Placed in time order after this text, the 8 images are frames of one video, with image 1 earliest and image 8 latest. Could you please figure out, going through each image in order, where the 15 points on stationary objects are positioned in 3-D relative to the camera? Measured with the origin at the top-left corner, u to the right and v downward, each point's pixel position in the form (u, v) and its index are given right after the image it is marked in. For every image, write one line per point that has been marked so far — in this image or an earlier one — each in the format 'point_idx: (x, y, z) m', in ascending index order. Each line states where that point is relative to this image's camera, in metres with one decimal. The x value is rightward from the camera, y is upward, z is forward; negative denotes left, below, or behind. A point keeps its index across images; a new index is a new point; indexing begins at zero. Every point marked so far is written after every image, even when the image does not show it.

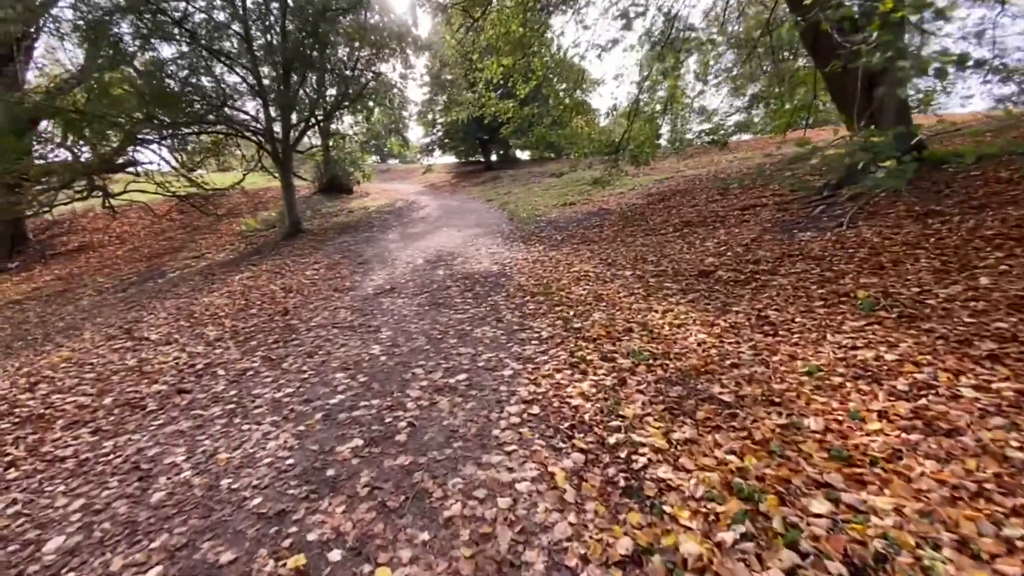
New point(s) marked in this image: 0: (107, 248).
0: (-14.6, +1.6, +17.8) m
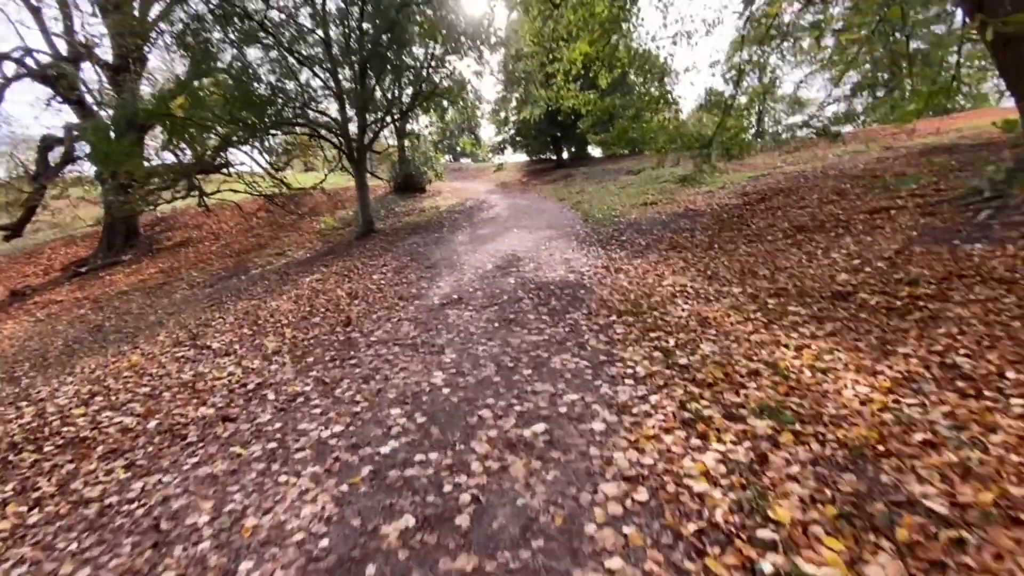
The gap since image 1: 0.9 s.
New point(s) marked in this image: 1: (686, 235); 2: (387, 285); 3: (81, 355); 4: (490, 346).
0: (-11.9, +1.8, +18.9) m
1: (+3.1, +0.9, +8.5) m
2: (-1.9, +0.1, +7.6) m
3: (-7.6, -1.1, +8.7) m
4: (-0.2, -0.5, +4.5) m
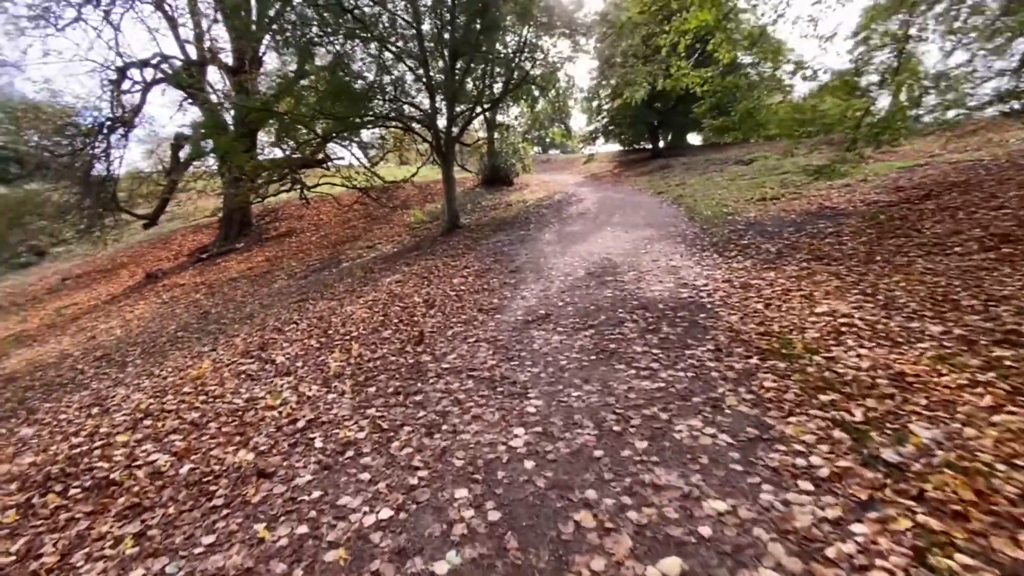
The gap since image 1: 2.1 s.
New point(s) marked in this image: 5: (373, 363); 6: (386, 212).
0: (-8.4, +2.2, +19.6) m
1: (+4.5, +0.7, +6.8) m
2: (-0.6, 0.0, +6.8) m
3: (-6.0, -1.0, +8.9) m
4: (+0.5, -0.8, +3.5) m
5: (-1.3, -0.7, +4.5) m
6: (-5.0, +3.1, +19.6) m
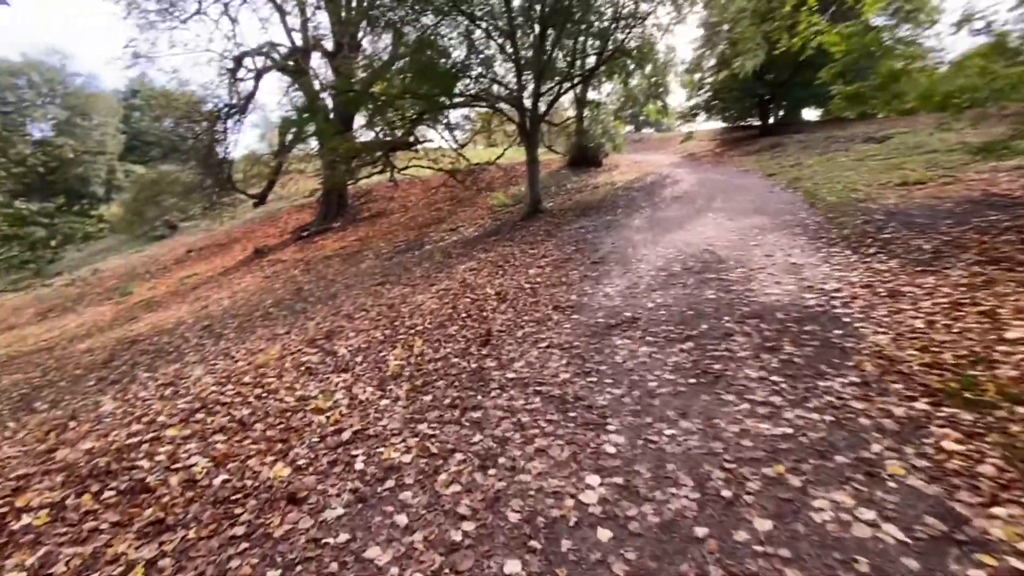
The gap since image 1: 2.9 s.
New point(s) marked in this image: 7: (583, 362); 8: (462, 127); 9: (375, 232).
0: (-4.9, +3.0, +20.0) m
1: (+5.5, +0.5, +5.3) m
2: (+0.4, +0.1, +6.2) m
3: (-4.6, -0.6, +9.2) m
4: (+1.0, -0.8, +2.7) m
5: (-0.7, -0.6, +4.1) m
6: (-1.7, +3.8, +19.4) m
7: (+0.6, -0.6, +3.8) m
8: (-1.3, +4.3, +12.9) m
9: (-5.2, +2.1, +18.3) m
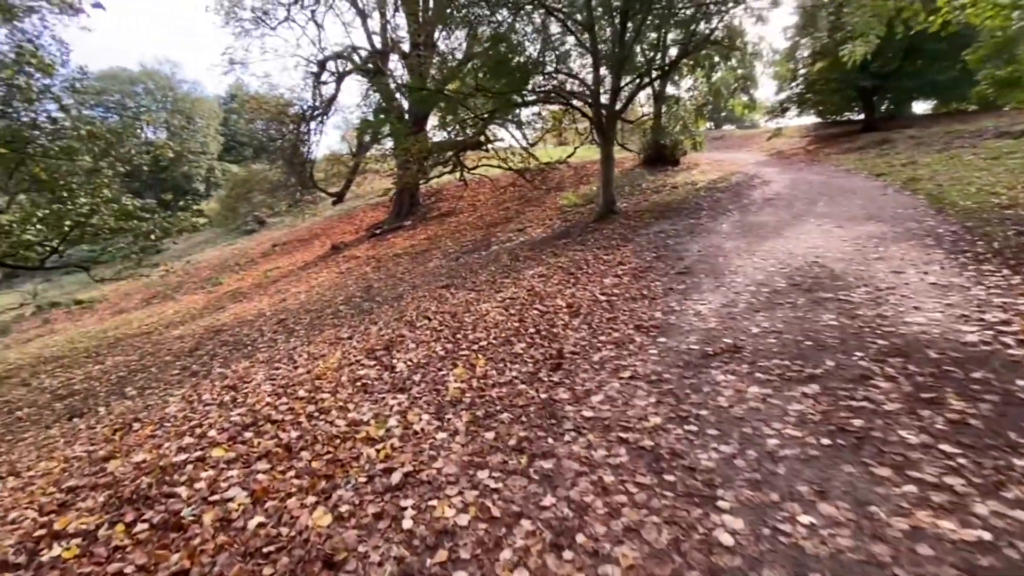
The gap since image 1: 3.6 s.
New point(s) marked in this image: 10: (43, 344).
0: (-2.1, +3.0, +20.0) m
1: (+6.2, +0.2, +4.0) m
2: (+1.3, -0.1, +5.5) m
3: (-3.3, -0.6, +9.1) m
4: (+1.3, -1.0, +2.0) m
5: (-0.1, -0.8, +3.6) m
6: (+1.1, +3.7, +18.9) m
7: (+1.1, -0.7, +3.1) m
8: (+0.6, +4.2, +12.4) m
9: (-2.6, +2.2, +18.2) m
10: (-18.7, -2.2, +19.4) m
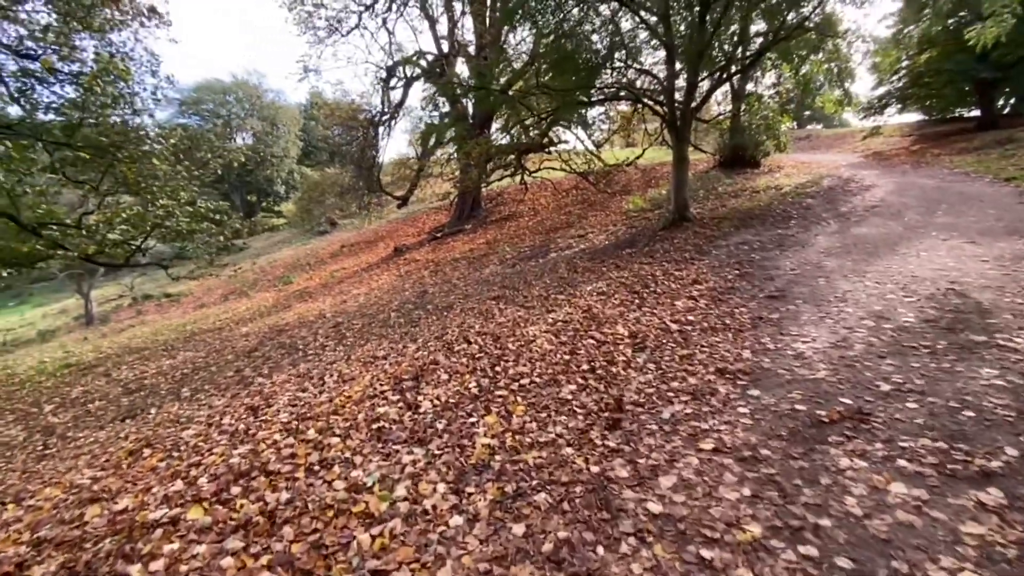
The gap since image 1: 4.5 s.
0: (+0.3, +2.8, +19.4) m
1: (+6.5, -0.2, +2.4) m
2: (+1.8, -0.4, +4.6) m
3: (-2.3, -0.8, +8.7) m
4: (+1.4, -1.2, +1.1) m
5: (+0.2, -1.0, +2.8) m
6: (+3.4, +3.3, +17.9) m
7: (+1.3, -1.0, +2.2) m
8: (+2.1, +3.9, +11.5) m
9: (-0.4, +1.9, +17.7) m
10: (-16.3, -2.0, +20.9) m
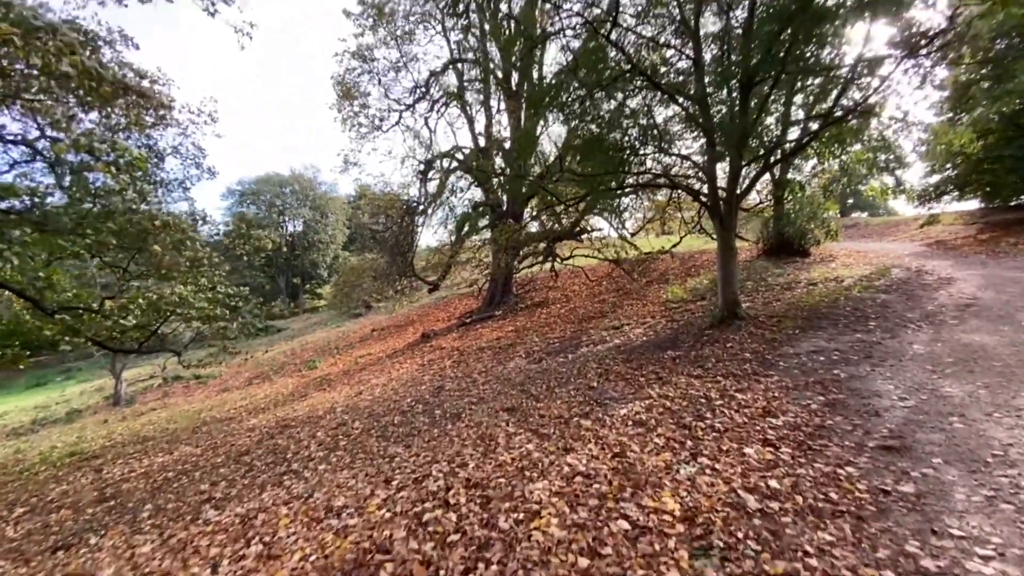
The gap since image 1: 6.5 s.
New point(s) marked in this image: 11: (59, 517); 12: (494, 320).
0: (+1.4, -0.8, +18.1) m
1: (+6.2, -0.8, +0.6) m
2: (+1.7, -1.3, +3.0) m
3: (-2.1, -2.4, +7.3) m
4: (+1.0, -1.6, -0.5) m
5: (0.0, -1.6, +1.3) m
6: (+4.4, 0.0, +16.5) m
7: (+1.0, -1.5, +0.6) m
8: (+2.6, +1.7, +10.5) m
9: (+0.6, -1.3, +16.4) m
10: (-15.2, -5.5, +20.1) m
11: (-8.8, -4.4, +9.4) m
12: (-0.9, -1.4, +18.6) m
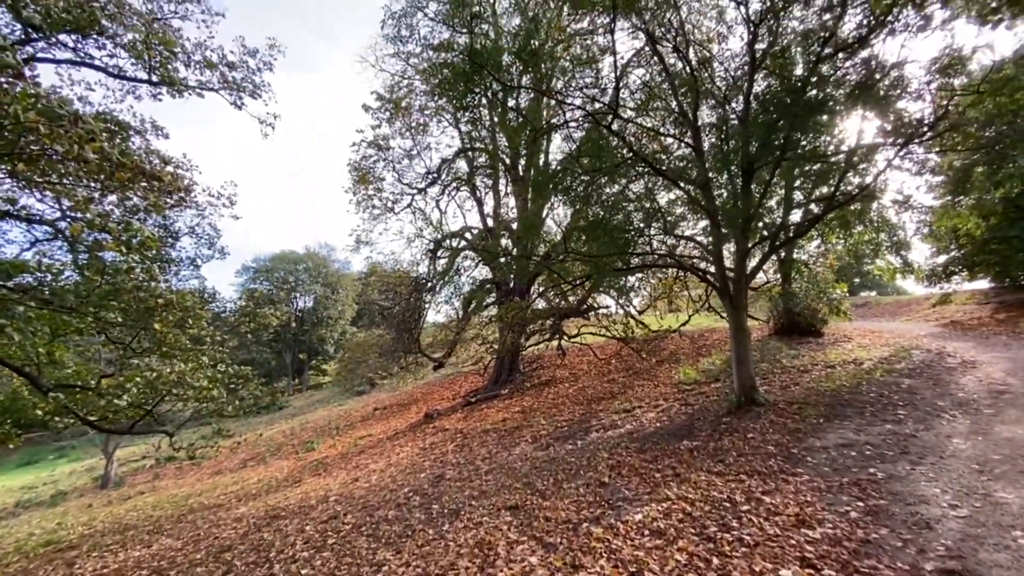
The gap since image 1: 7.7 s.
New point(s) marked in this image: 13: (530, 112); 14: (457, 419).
0: (+1.6, -3.7, +17.5) m
1: (+6.2, -1.0, +0.1) m
2: (+1.7, -1.9, +2.5) m
3: (-2.0, -3.6, +6.6) m
4: (+1.0, -1.5, -1.0) m
5: (-0.1, -1.9, +0.8) m
6: (+4.6, -2.7, +16.0) m
7: (+1.0, -1.7, +0.1) m
8: (+2.7, -0.1, +10.4) m
9: (+0.8, -3.9, +15.7) m
10: (-15.0, -8.6, +19.0) m
11: (-8.7, -5.9, +8.4) m
12: (-0.7, -4.3, +17.9) m
13: (+0.3, +3.1, +8.4) m
14: (-2.2, -4.9, +17.2) m
